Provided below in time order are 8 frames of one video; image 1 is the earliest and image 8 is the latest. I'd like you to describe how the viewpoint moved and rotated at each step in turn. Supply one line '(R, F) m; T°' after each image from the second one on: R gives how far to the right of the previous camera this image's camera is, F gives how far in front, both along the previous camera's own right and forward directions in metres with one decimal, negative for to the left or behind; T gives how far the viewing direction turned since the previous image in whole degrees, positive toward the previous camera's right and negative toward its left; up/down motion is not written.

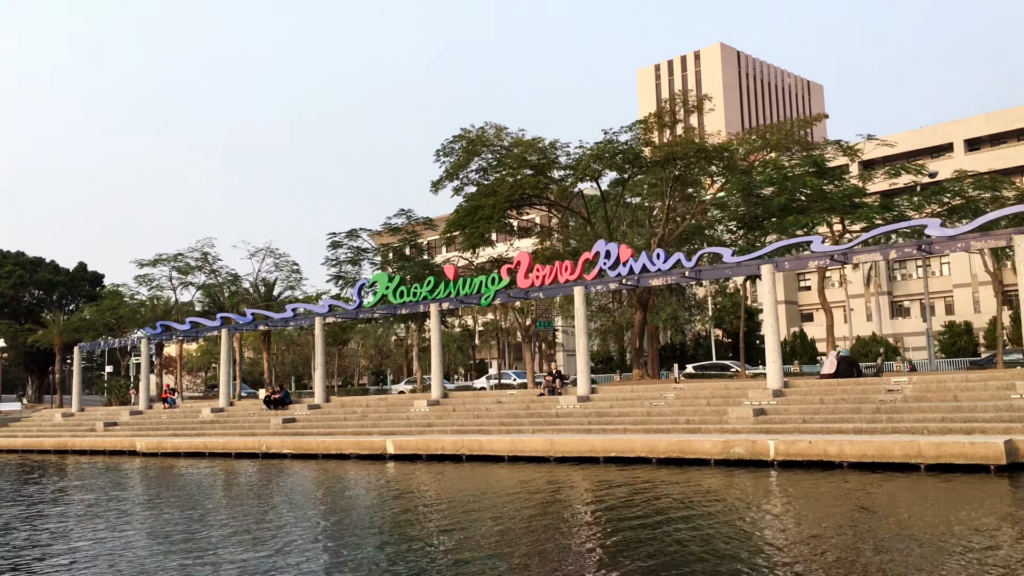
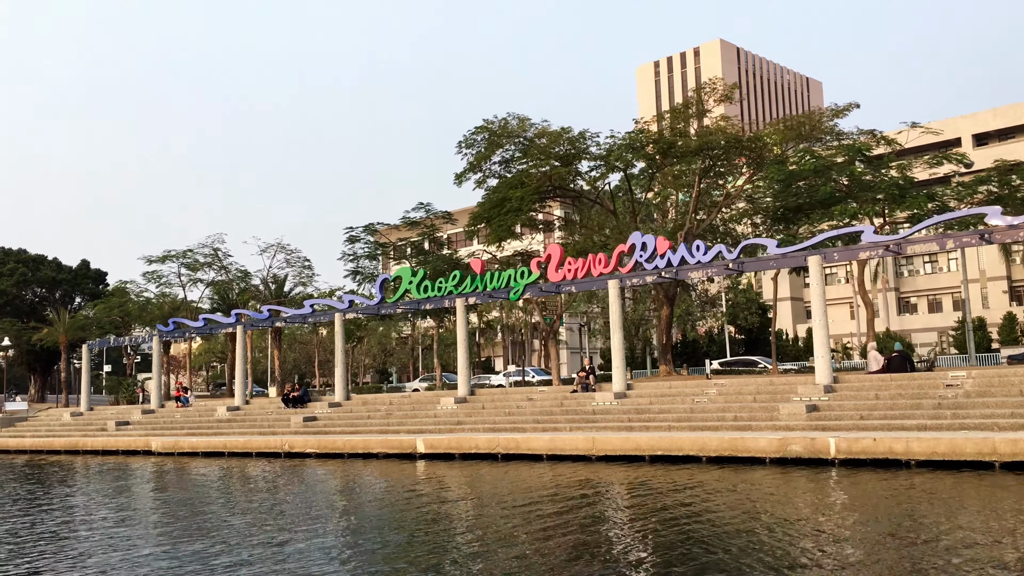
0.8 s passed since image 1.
(-0.9, +0.7) m; 0°
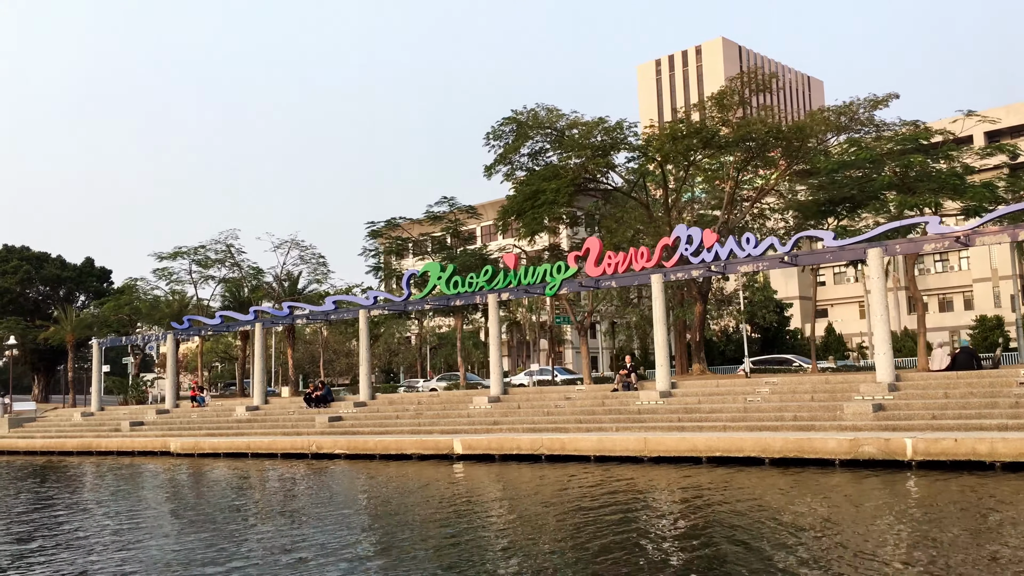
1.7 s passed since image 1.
(-1.0, +0.9) m; 0°
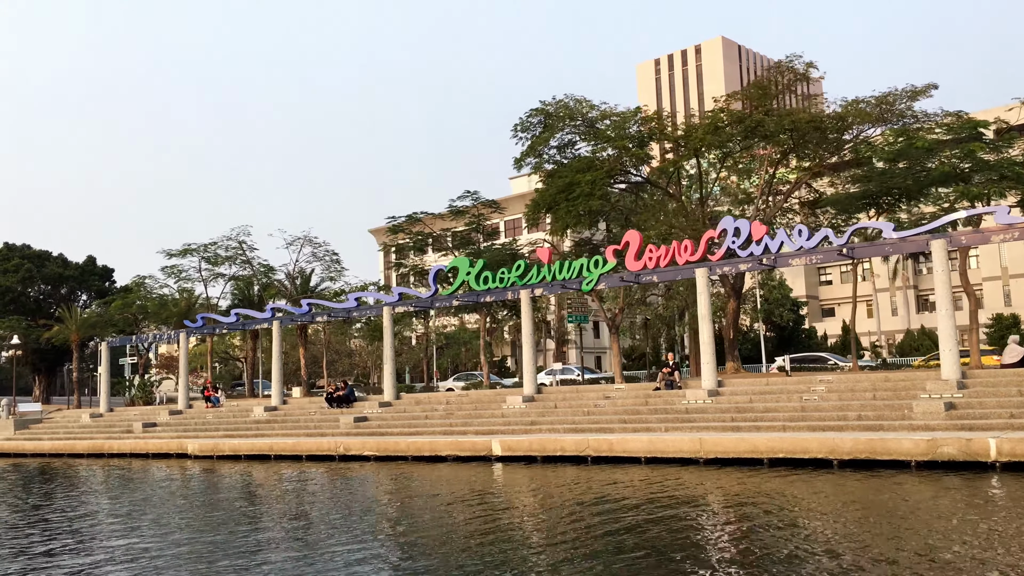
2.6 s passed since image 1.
(-1.0, +0.9) m; 0°
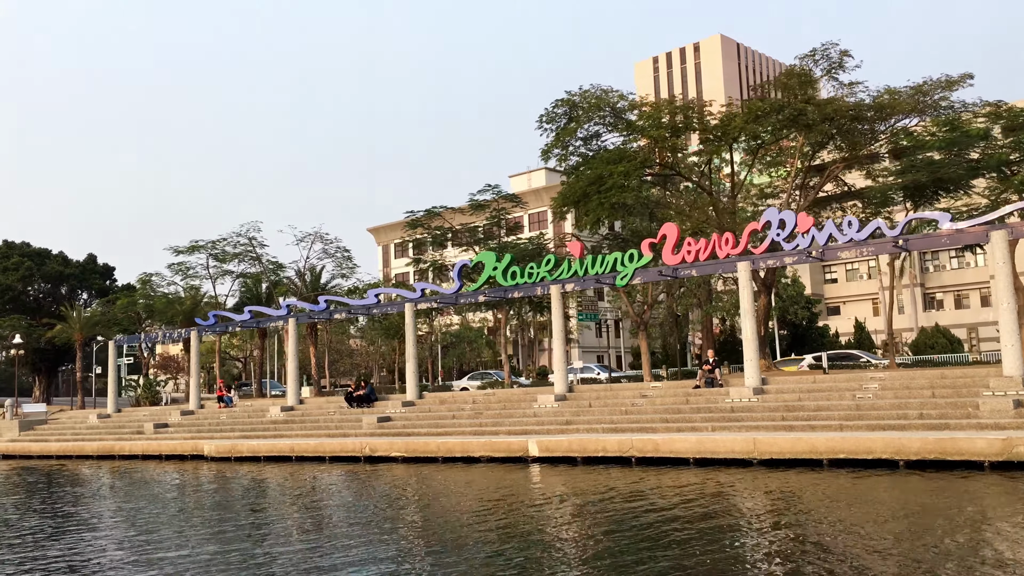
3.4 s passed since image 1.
(-0.9, +0.8) m; 0°
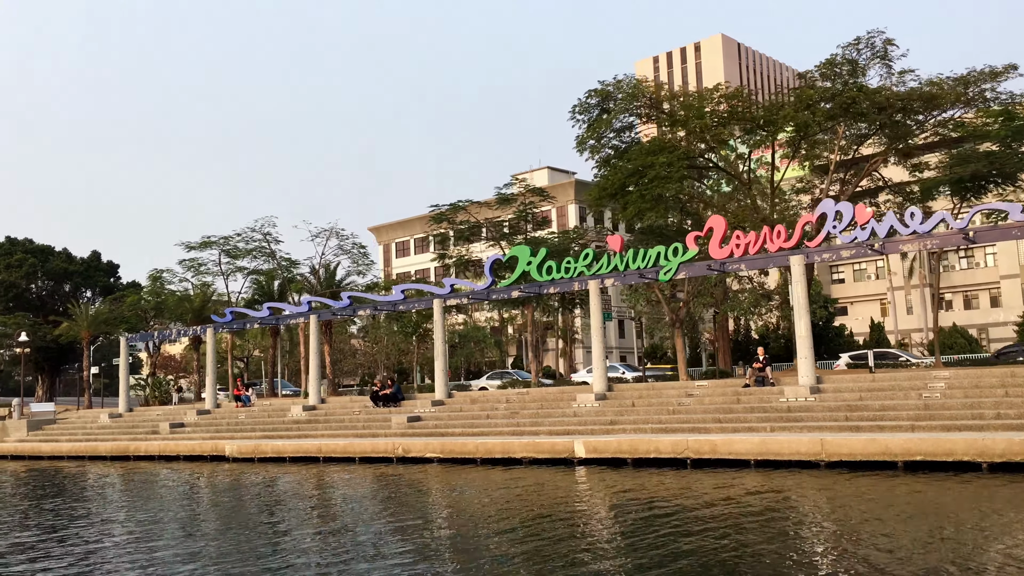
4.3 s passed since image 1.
(-1.0, +0.9) m; 0°
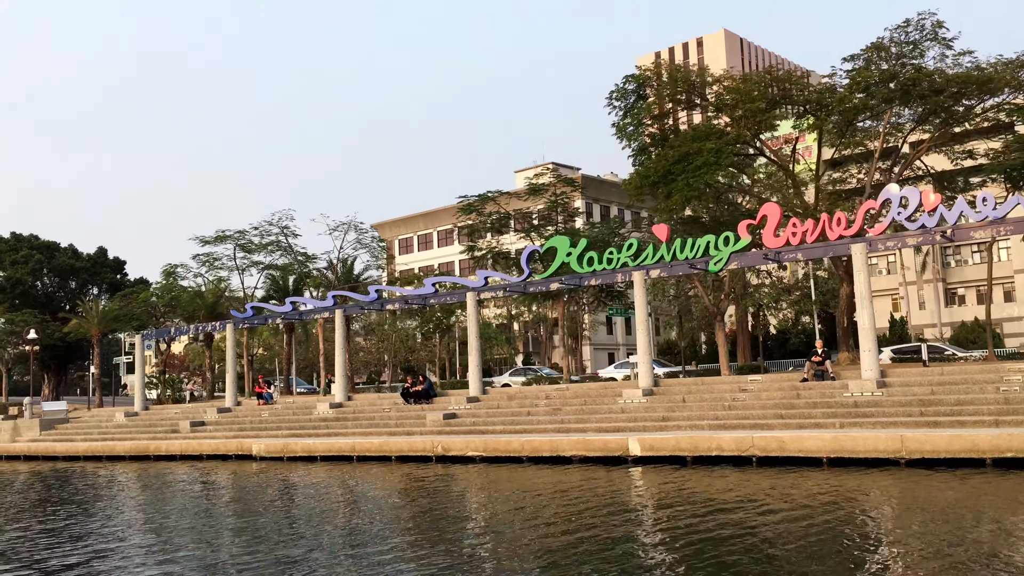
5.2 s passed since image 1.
(-1.1, +0.9) m; 0°
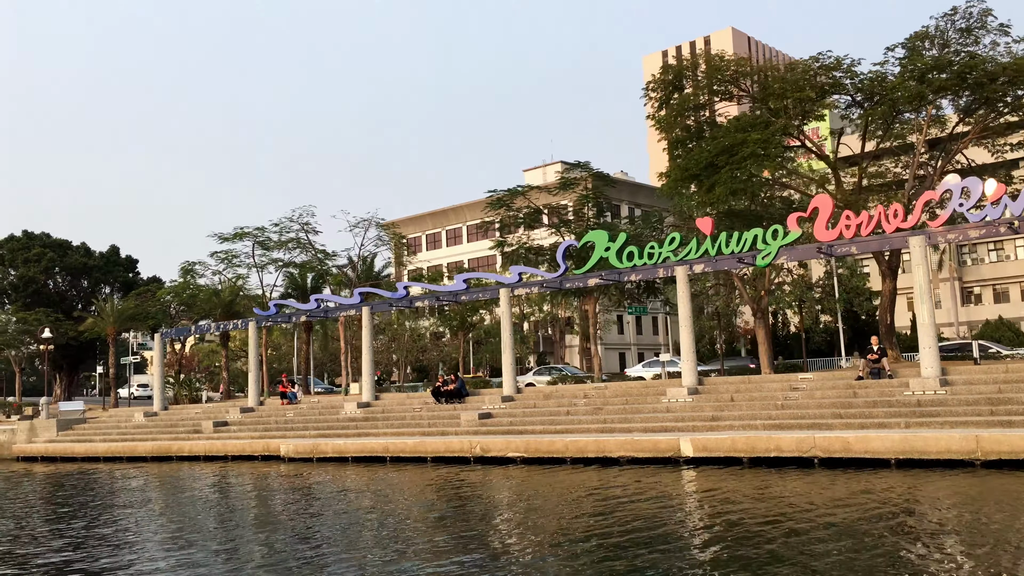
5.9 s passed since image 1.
(-0.8, +0.7) m; 0°
